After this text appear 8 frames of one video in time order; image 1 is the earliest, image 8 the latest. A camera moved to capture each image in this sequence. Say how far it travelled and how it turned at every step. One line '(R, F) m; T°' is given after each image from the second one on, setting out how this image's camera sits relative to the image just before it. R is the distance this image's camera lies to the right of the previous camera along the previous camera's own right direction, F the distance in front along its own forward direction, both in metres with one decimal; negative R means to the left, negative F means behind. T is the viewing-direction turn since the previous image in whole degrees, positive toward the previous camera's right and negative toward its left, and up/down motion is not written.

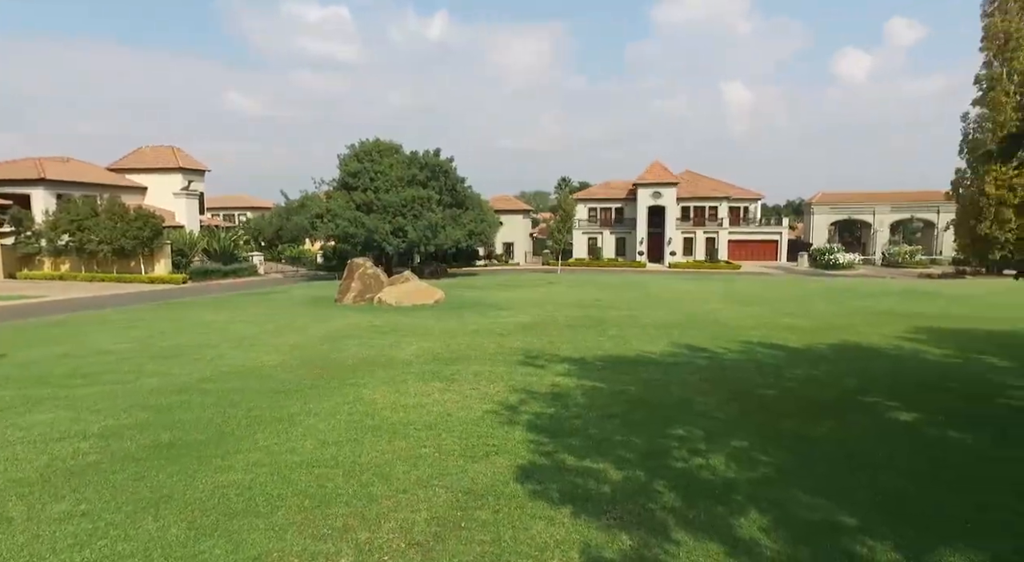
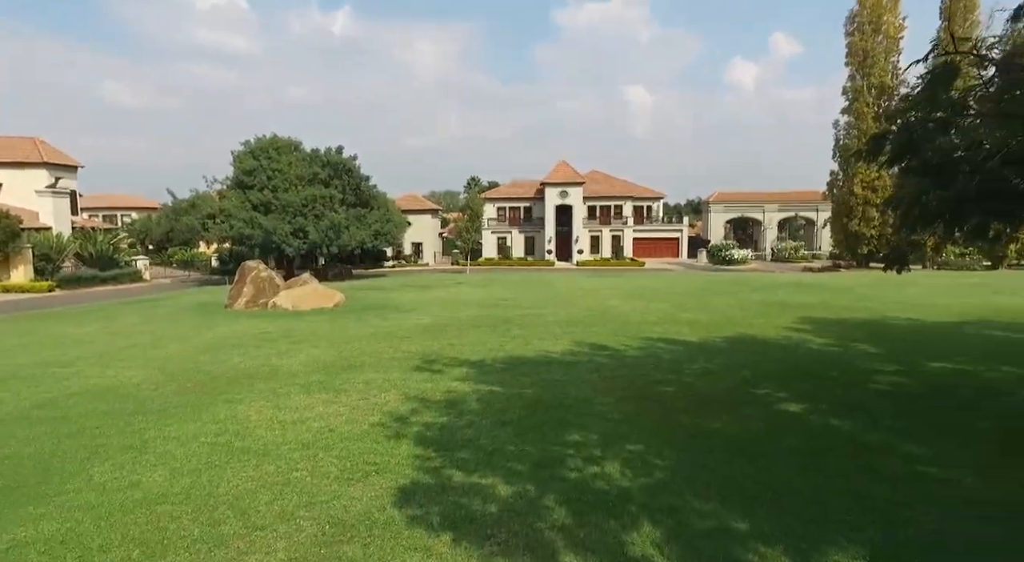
(+0.2, +0.3) m; +8°
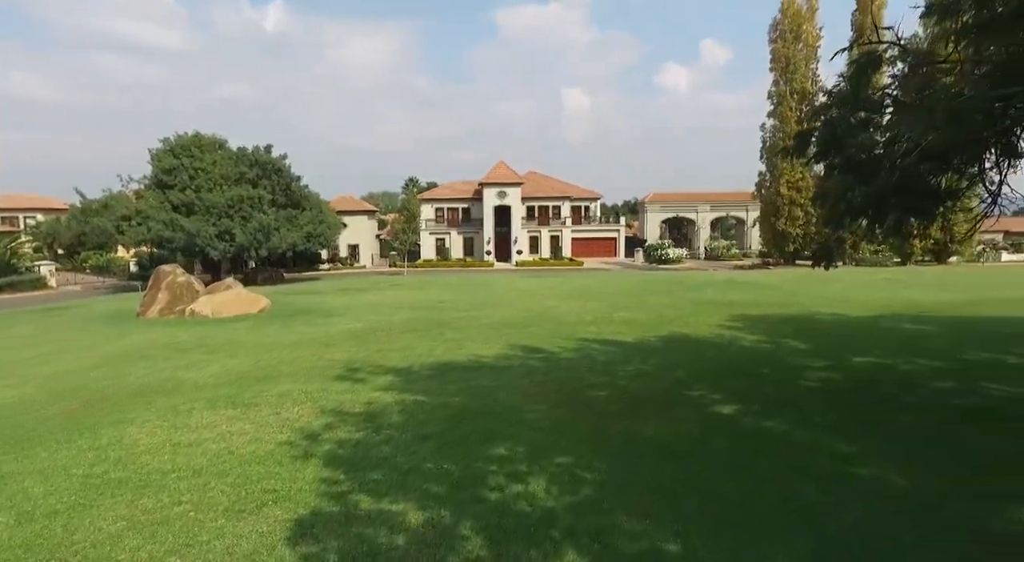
(+0.2, +0.4) m; +5°
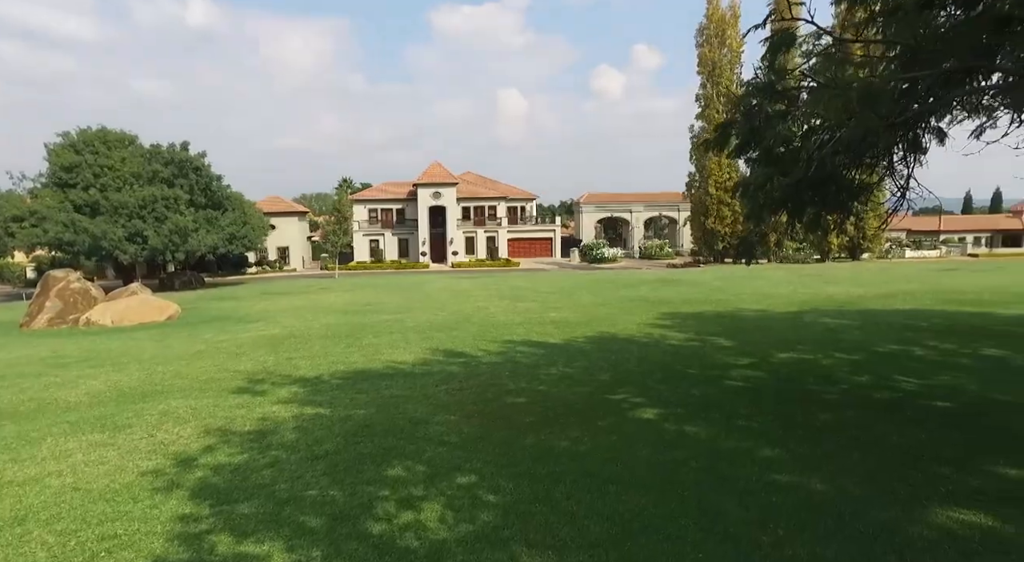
(+0.3, +0.5) m; +6°
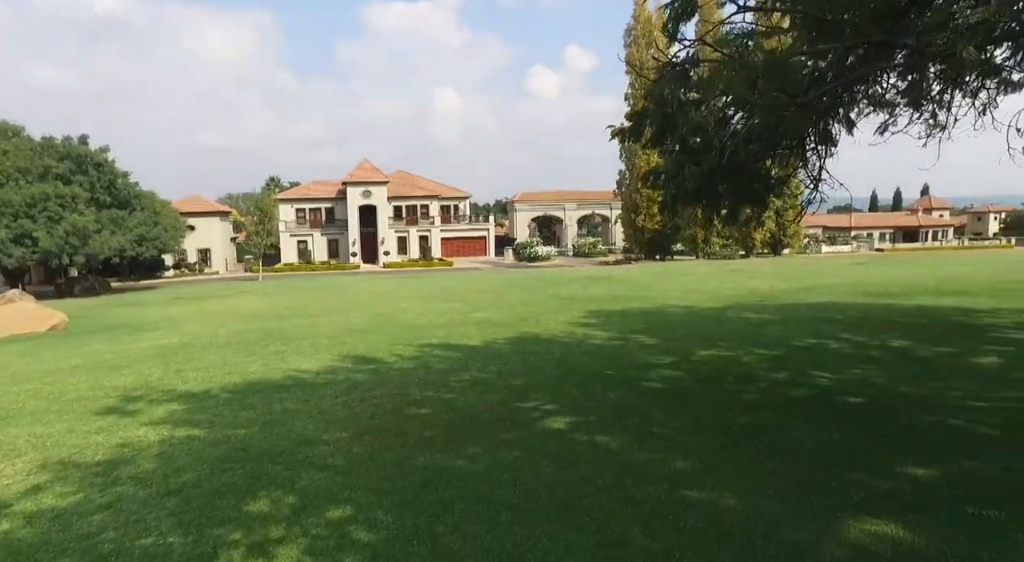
(+0.3, +0.5) m; +6°
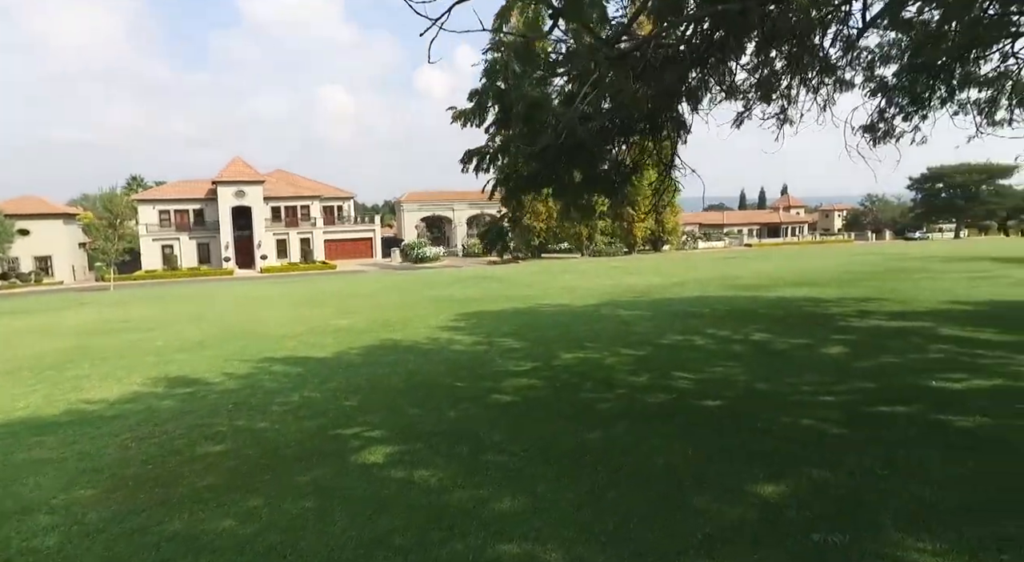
(+0.6, +0.8) m; +10°
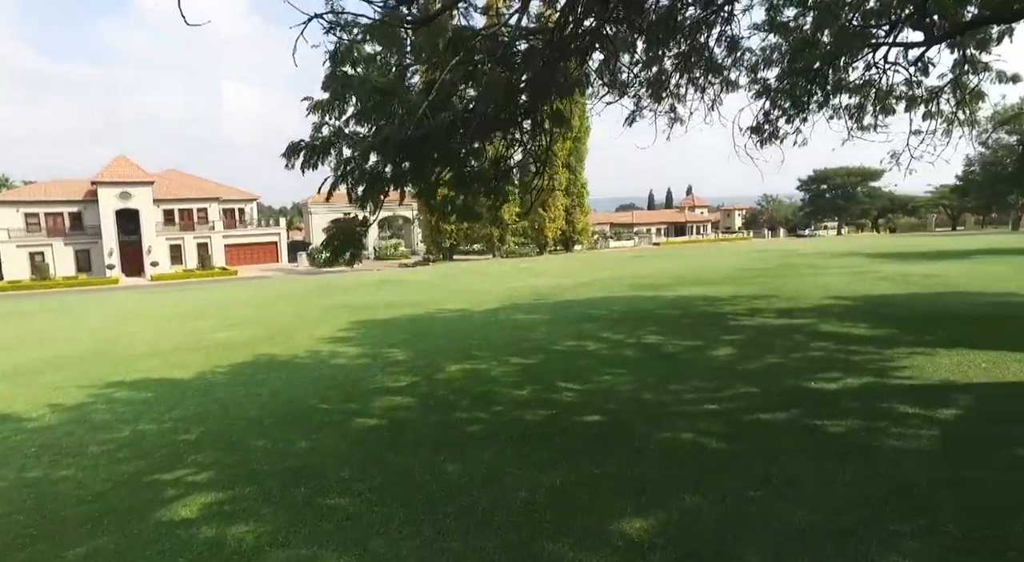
(+0.5, +0.5) m; +8°
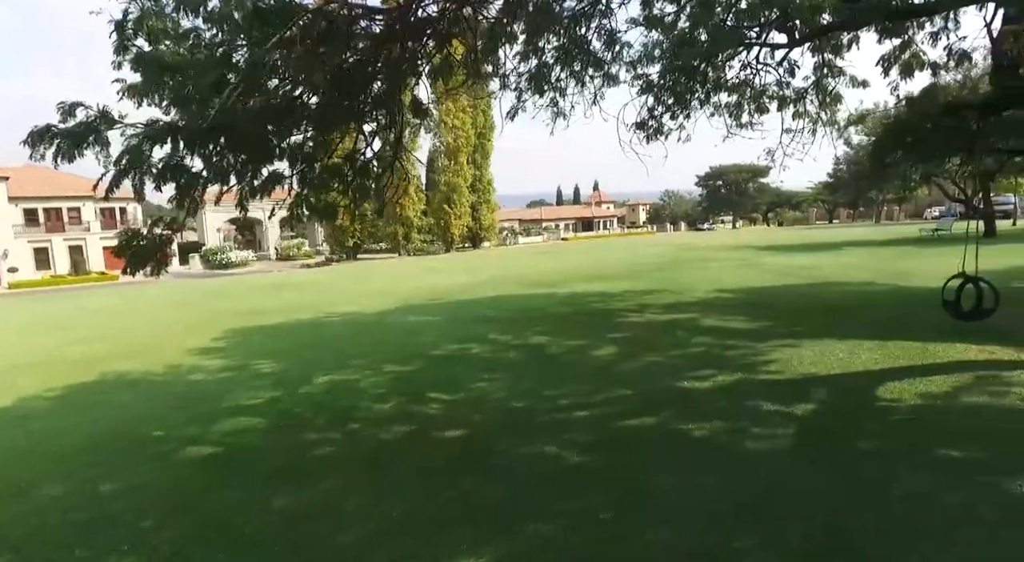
(+0.5, +0.4) m; +8°
